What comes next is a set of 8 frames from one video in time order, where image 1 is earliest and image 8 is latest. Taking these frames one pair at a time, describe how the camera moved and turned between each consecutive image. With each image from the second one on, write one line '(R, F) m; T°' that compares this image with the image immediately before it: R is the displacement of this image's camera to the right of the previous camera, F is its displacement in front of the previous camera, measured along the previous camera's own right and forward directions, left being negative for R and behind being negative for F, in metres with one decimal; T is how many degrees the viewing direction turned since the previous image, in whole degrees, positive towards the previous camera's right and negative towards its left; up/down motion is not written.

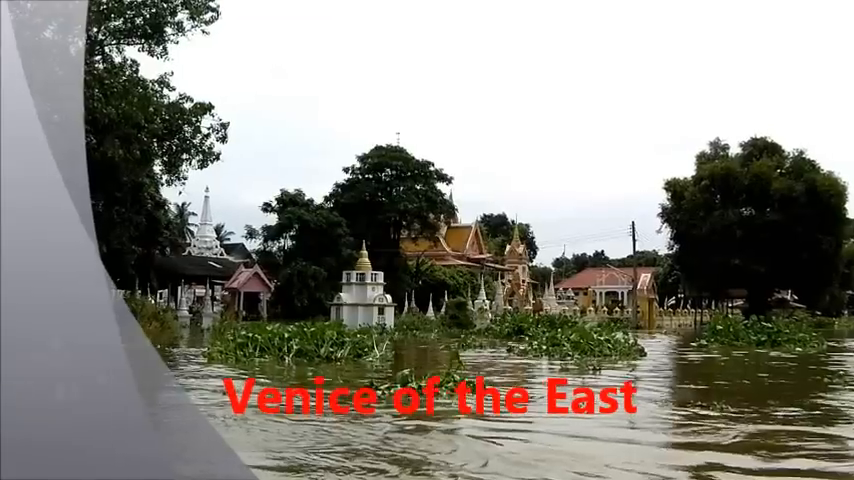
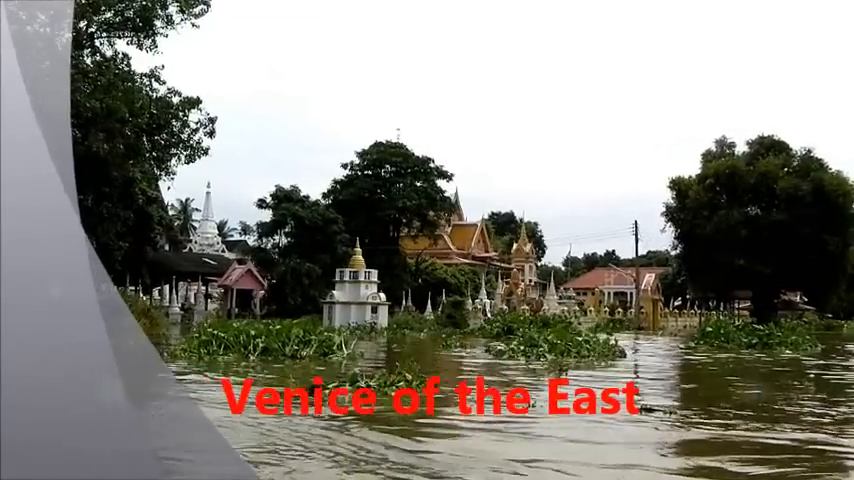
(+0.8, +0.4) m; -1°
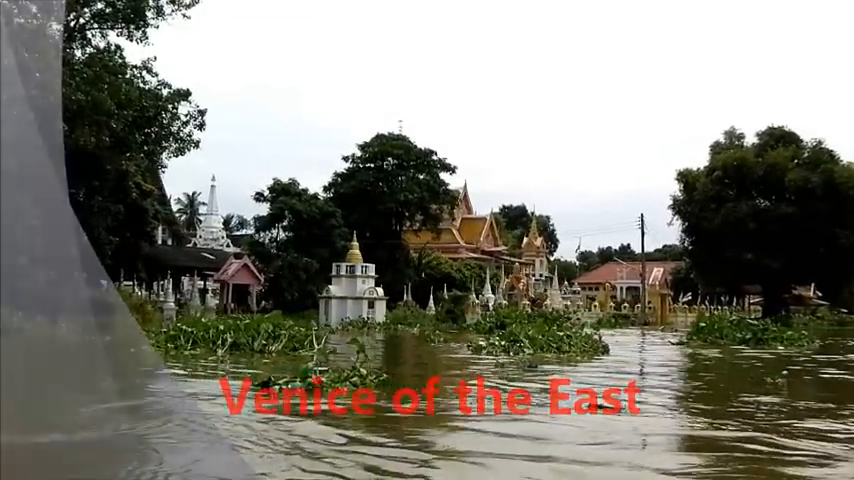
(+0.8, +0.4) m; -2°
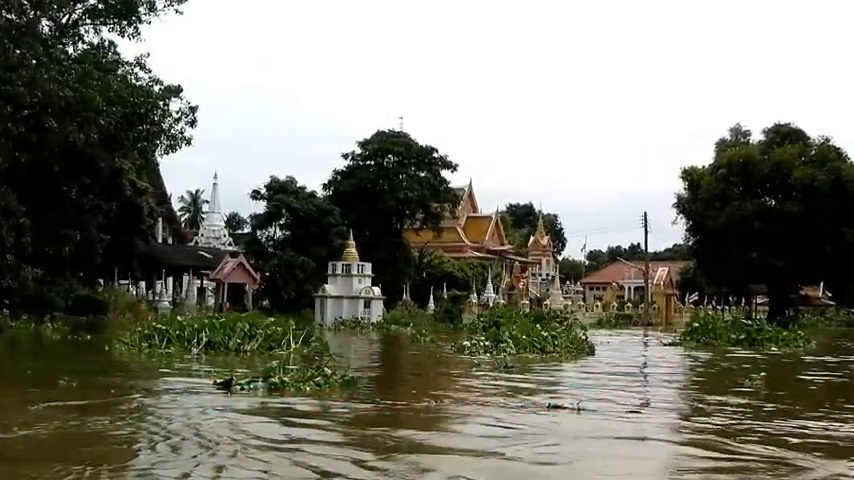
(+0.6, +0.3) m; -1°
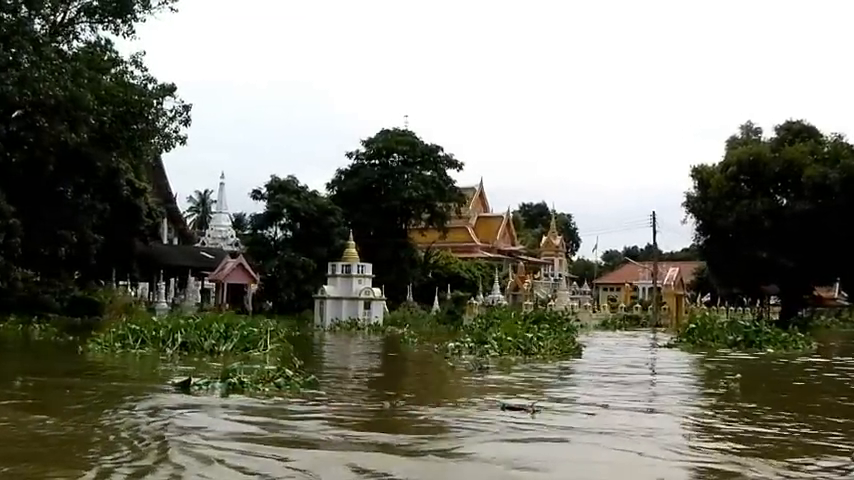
(+0.7, +0.4) m; -2°
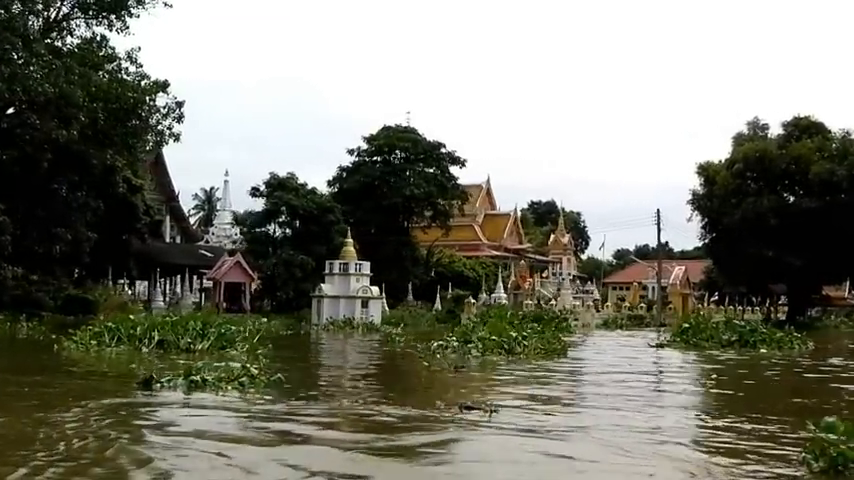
(+0.6, +0.3) m; -1°
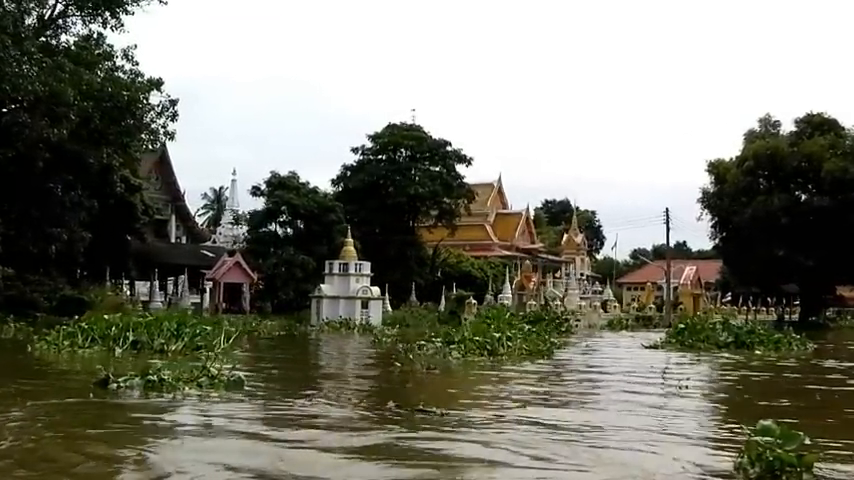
(+0.7, +0.4) m; -2°
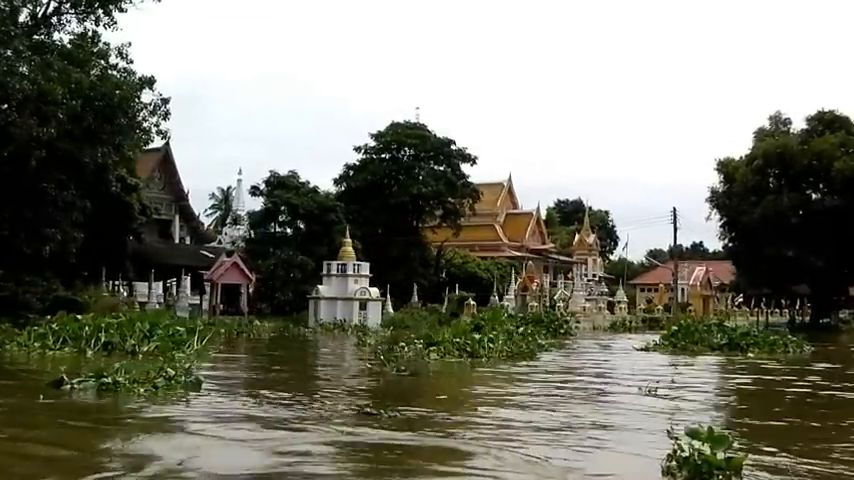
(+0.6, +0.4) m; -1°
